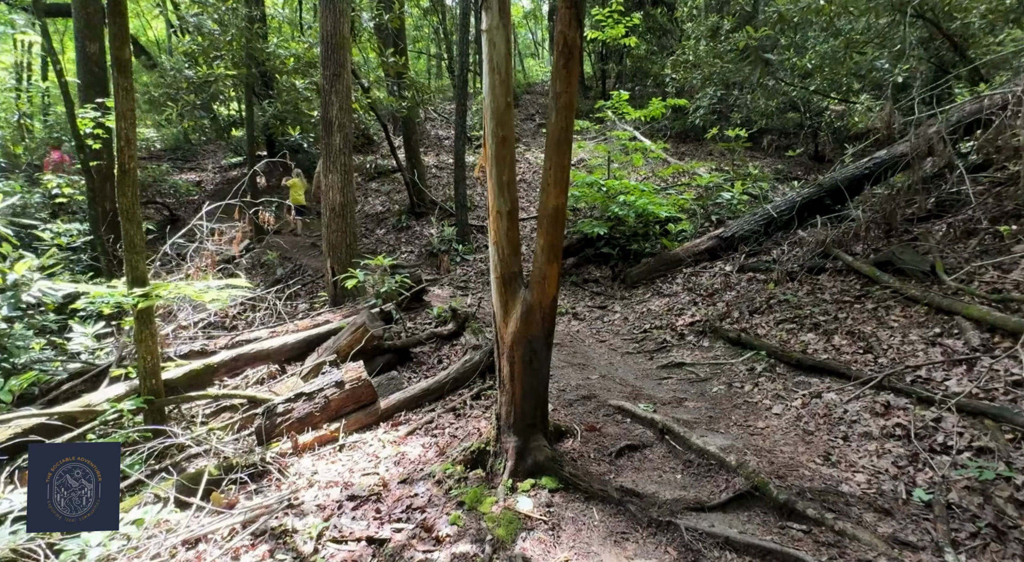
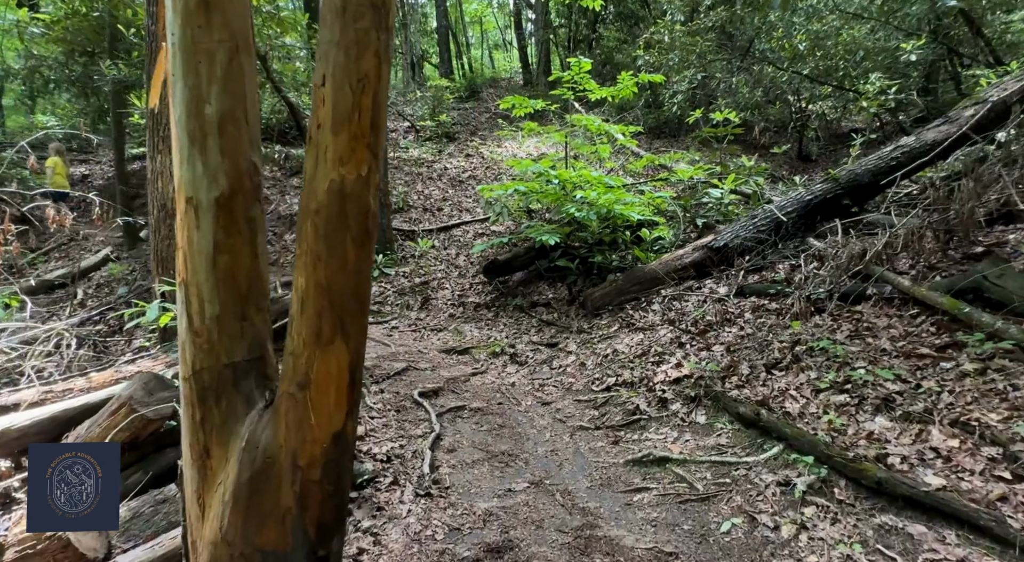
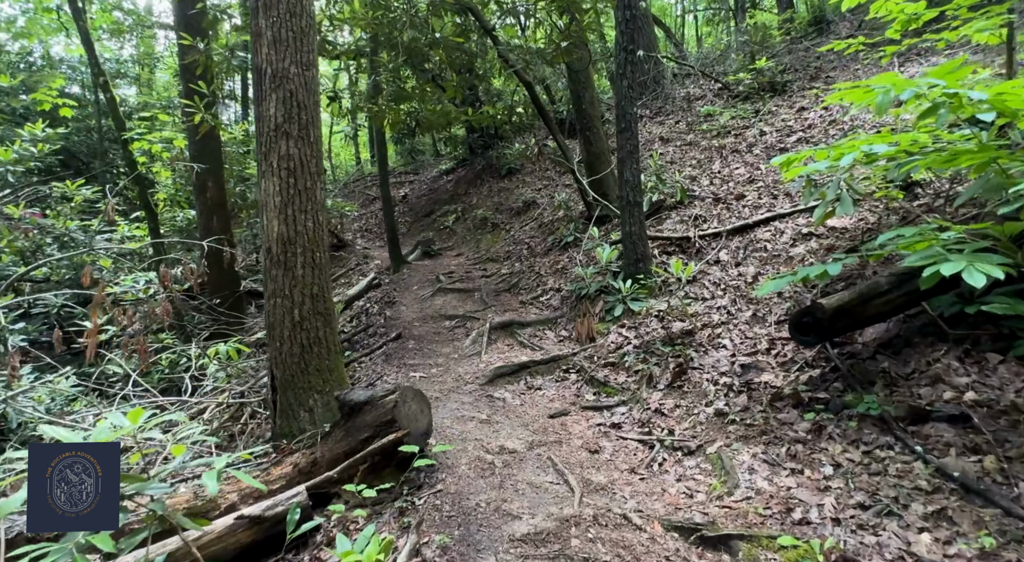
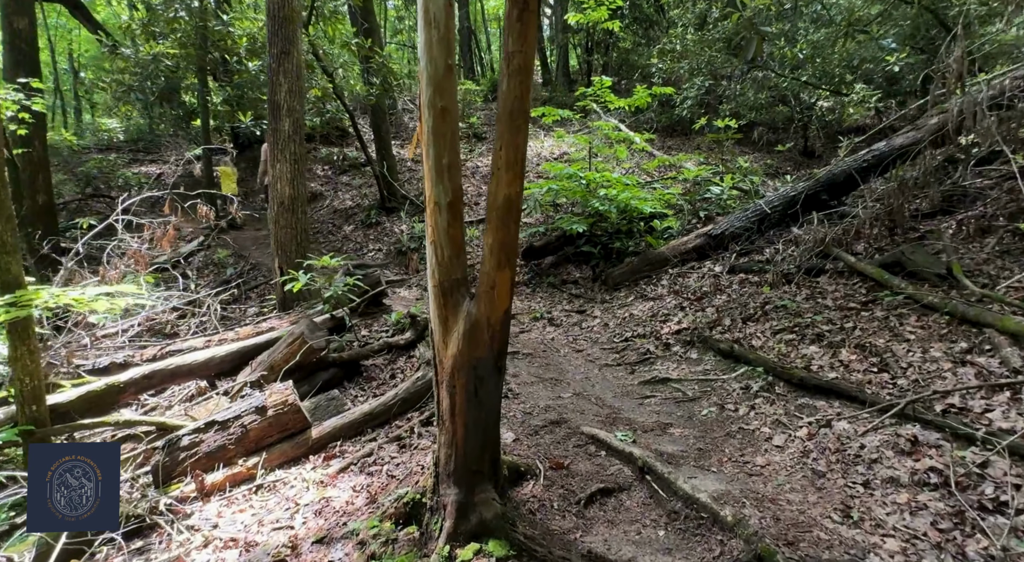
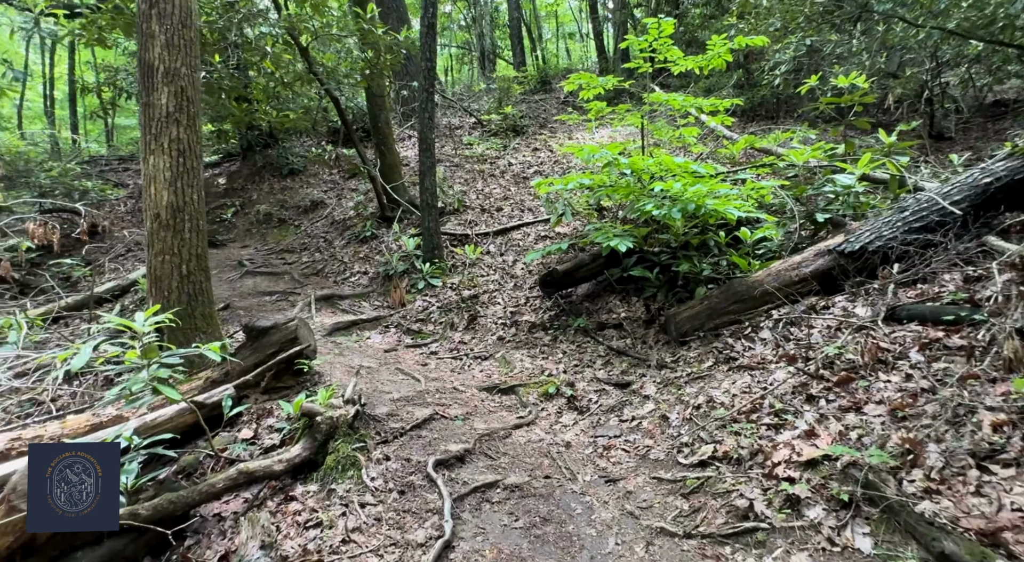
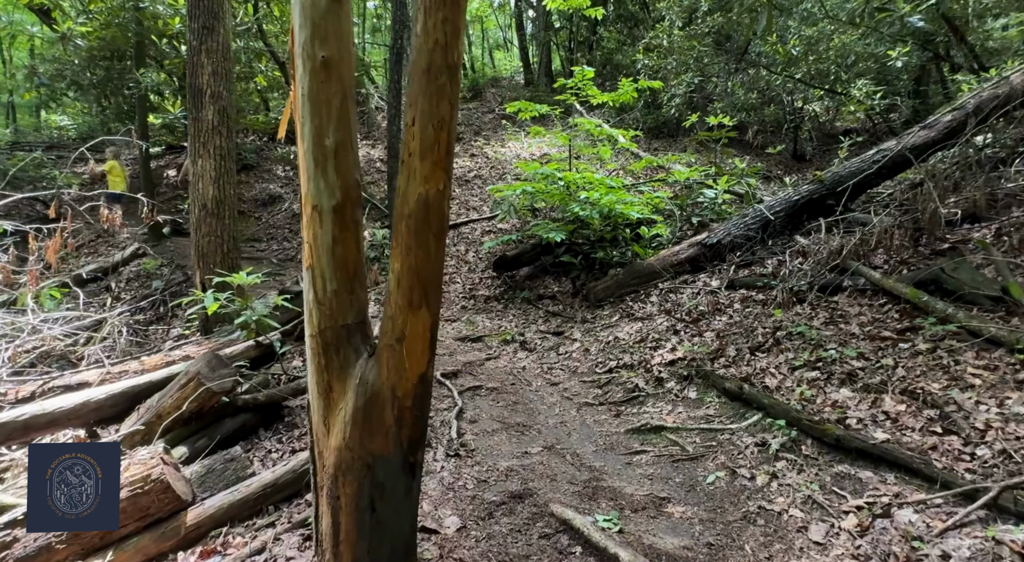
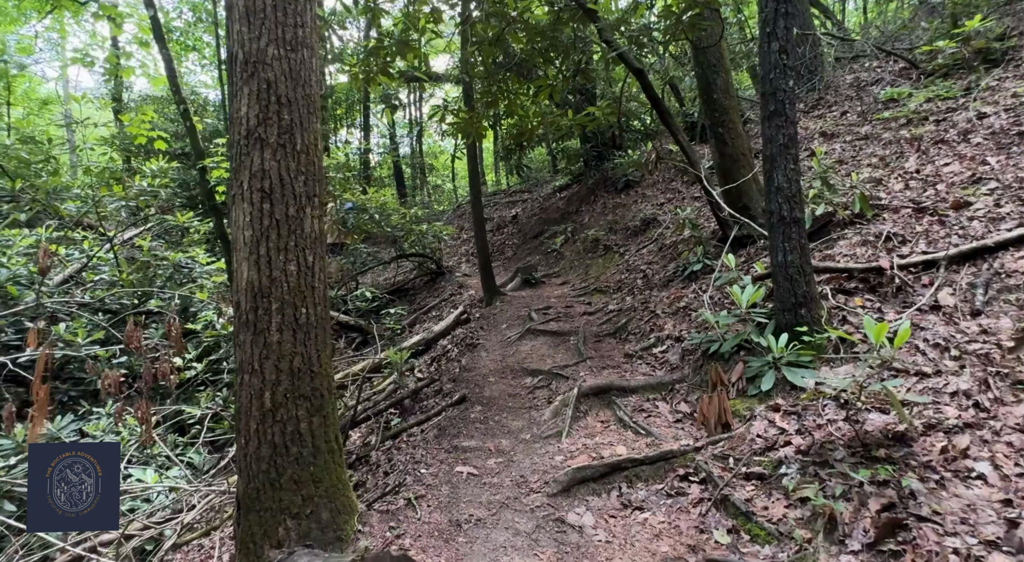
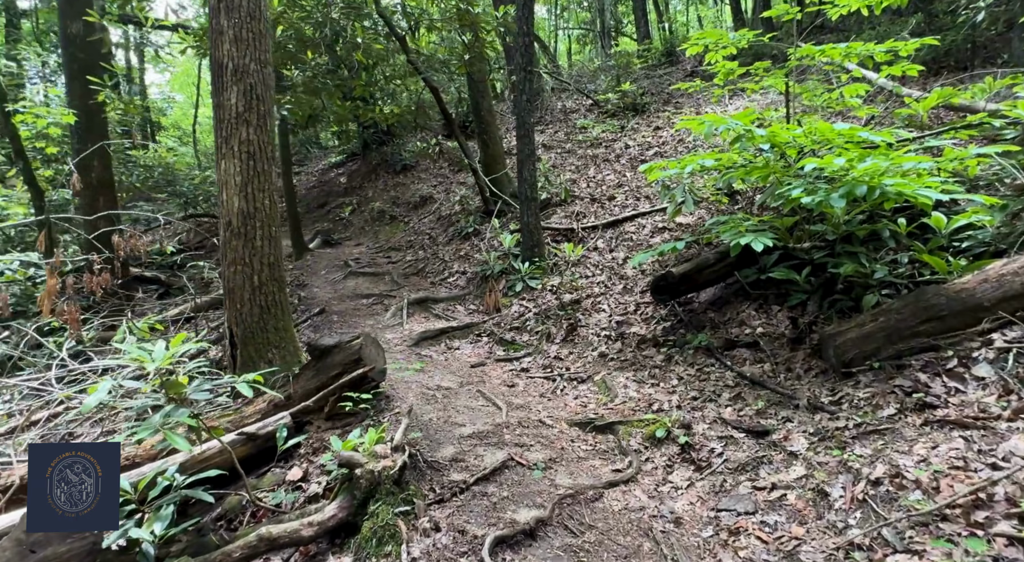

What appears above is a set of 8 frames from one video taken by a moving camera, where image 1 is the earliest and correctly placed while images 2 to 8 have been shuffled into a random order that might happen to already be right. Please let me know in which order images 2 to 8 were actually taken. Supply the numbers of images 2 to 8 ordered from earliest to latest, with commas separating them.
4, 6, 2, 5, 8, 3, 7
